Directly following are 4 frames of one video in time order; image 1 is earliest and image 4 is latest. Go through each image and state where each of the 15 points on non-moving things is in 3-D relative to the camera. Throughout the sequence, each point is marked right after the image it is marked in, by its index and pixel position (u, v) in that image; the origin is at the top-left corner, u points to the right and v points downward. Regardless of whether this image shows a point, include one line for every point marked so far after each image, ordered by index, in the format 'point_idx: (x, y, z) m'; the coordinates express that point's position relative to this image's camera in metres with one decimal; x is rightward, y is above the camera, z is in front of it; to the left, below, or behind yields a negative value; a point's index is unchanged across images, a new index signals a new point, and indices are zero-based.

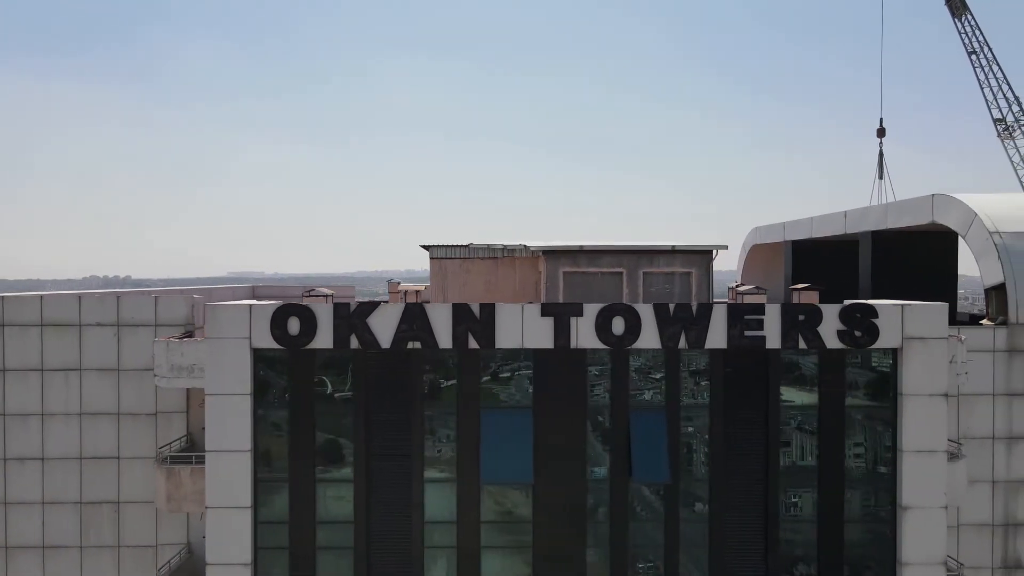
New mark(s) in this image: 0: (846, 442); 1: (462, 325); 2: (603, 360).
0: (+9.2, -4.3, +17.3) m
1: (-1.4, -1.0, +17.0) m
2: (+2.5, -2.0, +17.3) m
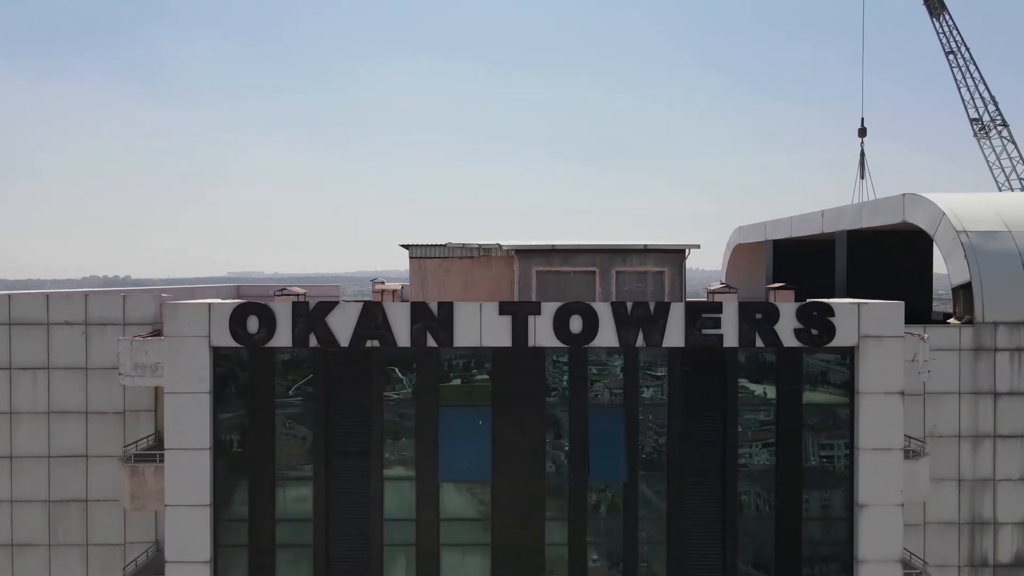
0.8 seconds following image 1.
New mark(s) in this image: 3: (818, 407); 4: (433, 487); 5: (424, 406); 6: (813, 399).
0: (+8.1, -4.2, +17.4) m
1: (-2.5, -1.0, +17.1) m
2: (+1.4, -2.0, +17.4) m
3: (+8.5, -3.3, +17.4) m
4: (-2.2, -5.5, +17.3) m
5: (-2.4, -3.2, +17.3) m
6: (+8.4, -3.1, +17.4) m
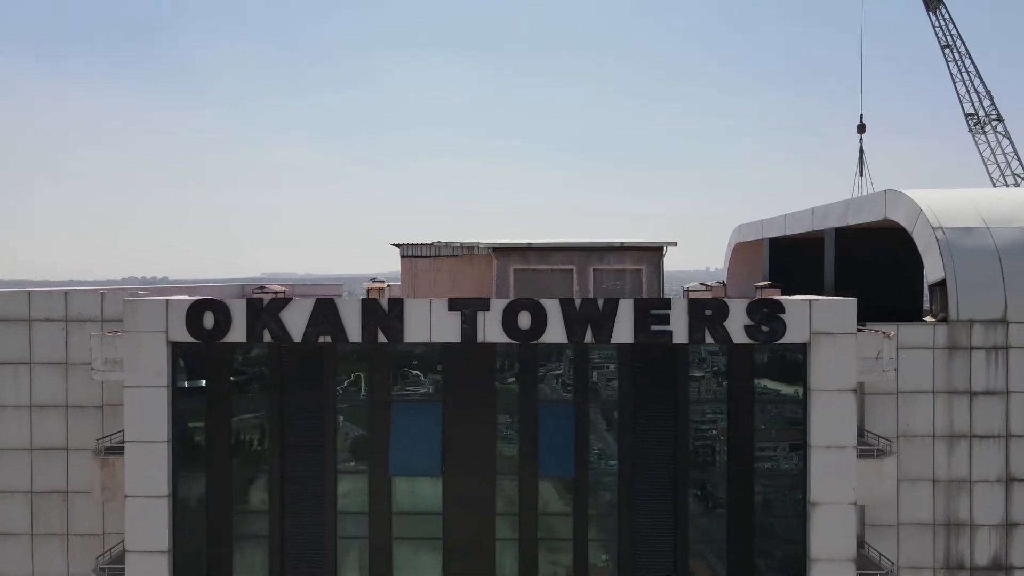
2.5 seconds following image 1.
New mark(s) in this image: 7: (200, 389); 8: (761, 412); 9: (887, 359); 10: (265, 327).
0: (+6.8, -4.1, +17.3) m
1: (-3.9, -0.9, +17.3) m
2: (0.0, -1.9, +17.5) m
3: (+7.1, -3.2, +17.3) m
4: (-3.6, -5.4, +17.5) m
5: (-3.8, -3.1, +17.5) m
6: (+7.0, -3.0, +17.3) m
7: (-8.8, -2.9, +17.7) m
8: (+6.9, -3.4, +17.3) m
9: (+11.8, -2.3, +19.8) m
10: (-6.8, -1.1, +17.4) m
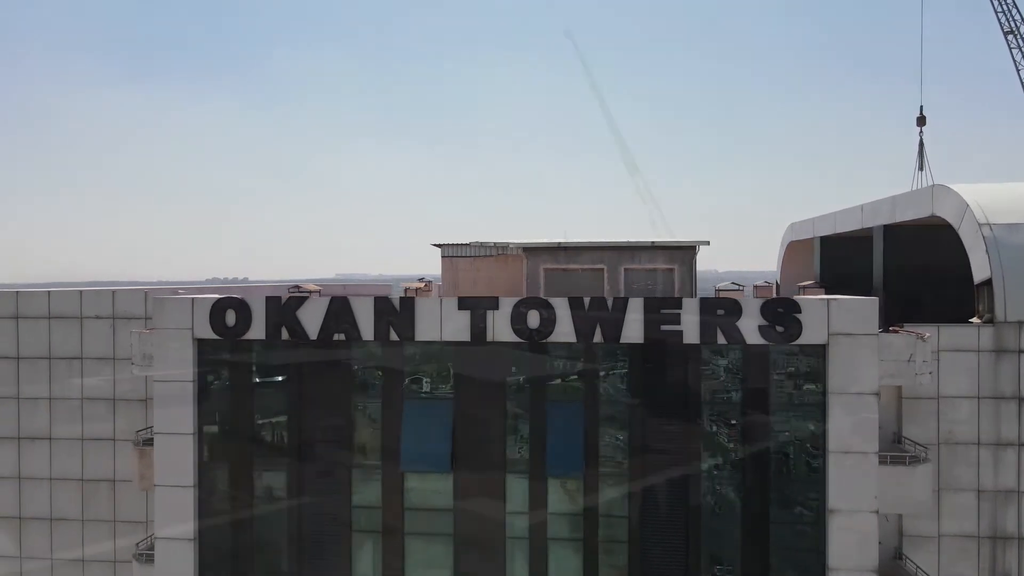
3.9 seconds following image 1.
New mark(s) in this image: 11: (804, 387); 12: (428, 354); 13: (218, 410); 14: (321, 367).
0: (+7.0, -4.1, +16.8) m
1: (-3.6, -0.9, +17.7) m
2: (+0.3, -1.8, +17.5) m
3: (+7.3, -3.2, +16.8) m
4: (-3.3, -5.3, +17.9) m
5: (-3.5, -3.1, +17.9) m
6: (+7.2, -2.9, +16.8) m
7: (-8.5, -2.8, +18.5) m
8: (+7.1, -3.4, +16.8) m
9: (+12.2, -2.2, +18.8) m
10: (-6.5, -1.1, +18.0) m
11: (+7.8, -2.7, +16.7) m
12: (-2.4, -1.9, +17.8) m
13: (-8.6, -3.5, +18.5) m
14: (-5.5, -2.3, +18.1) m
